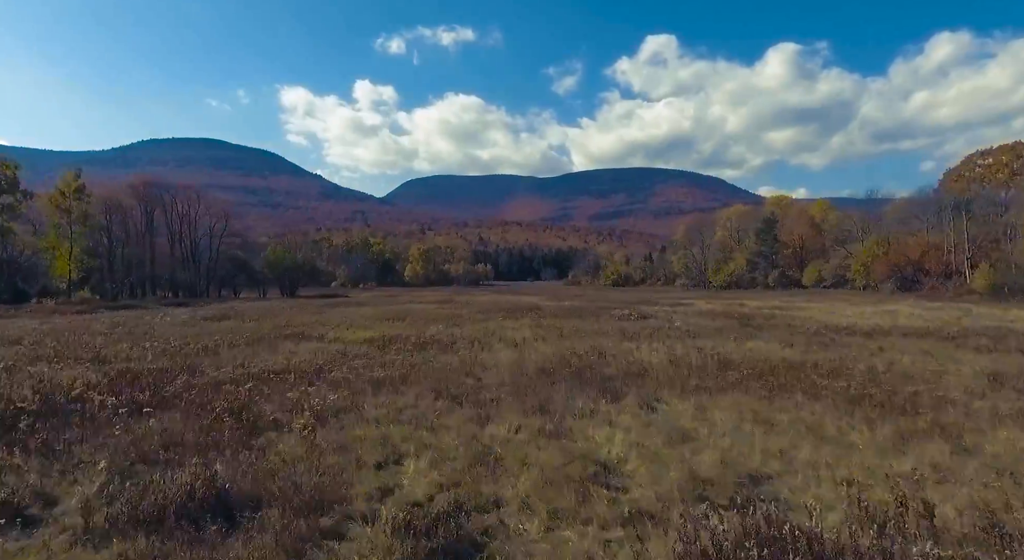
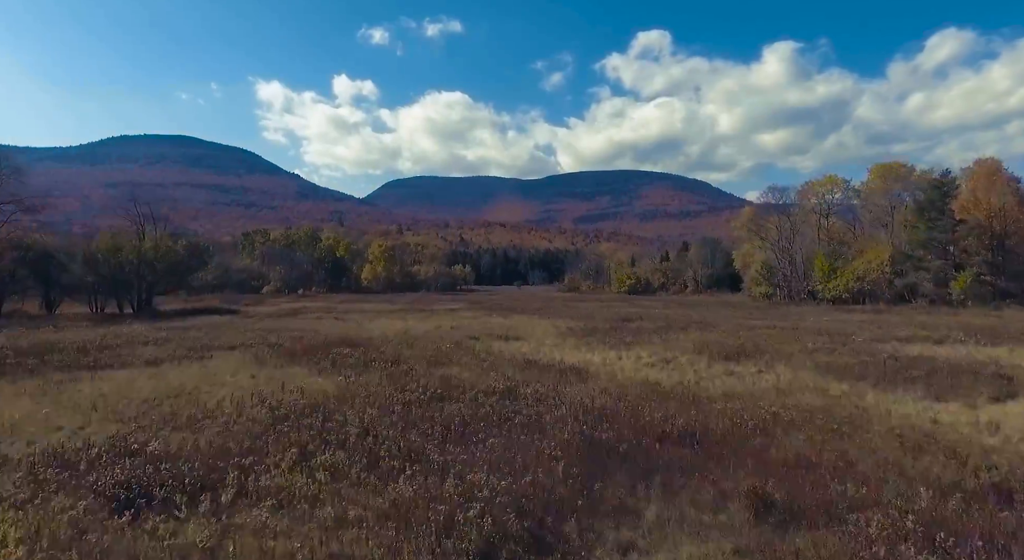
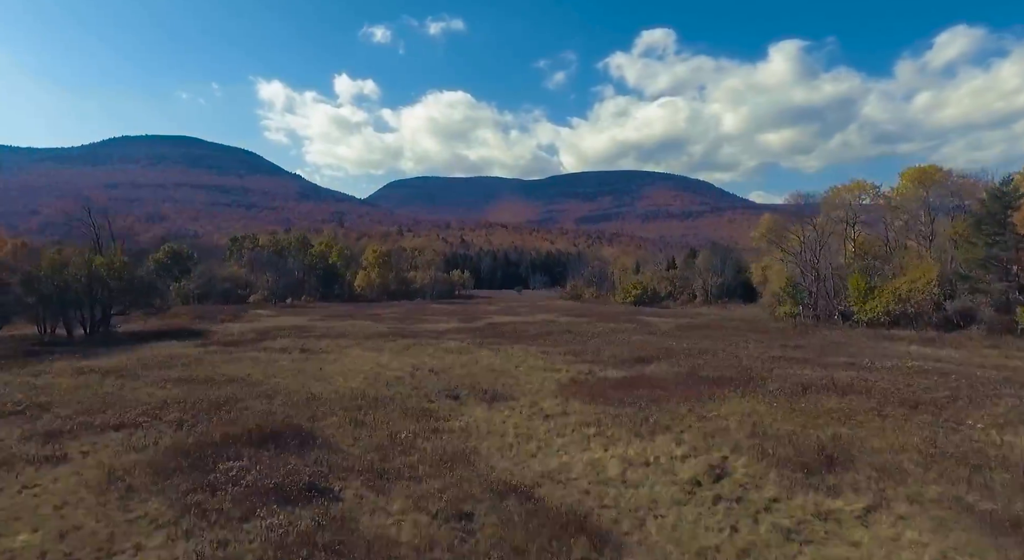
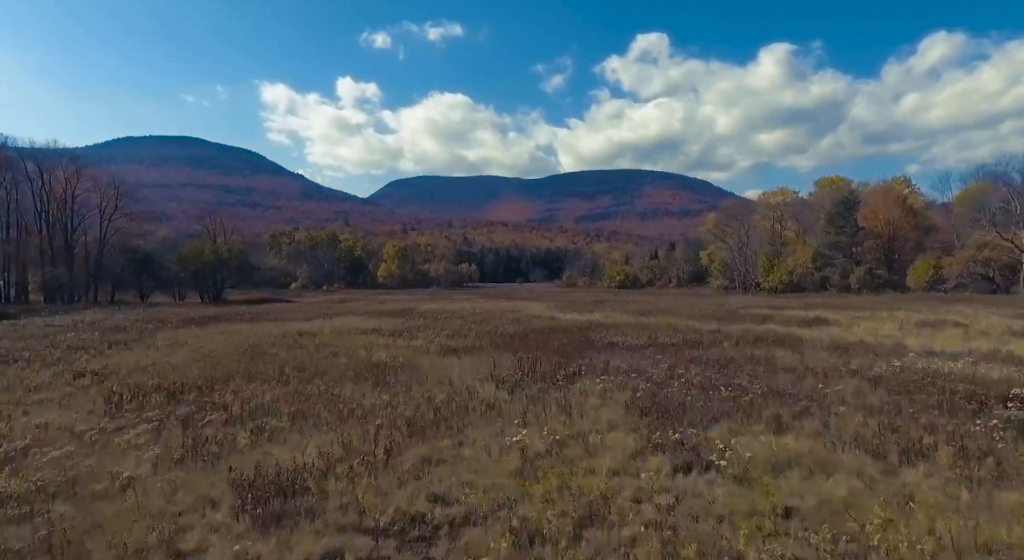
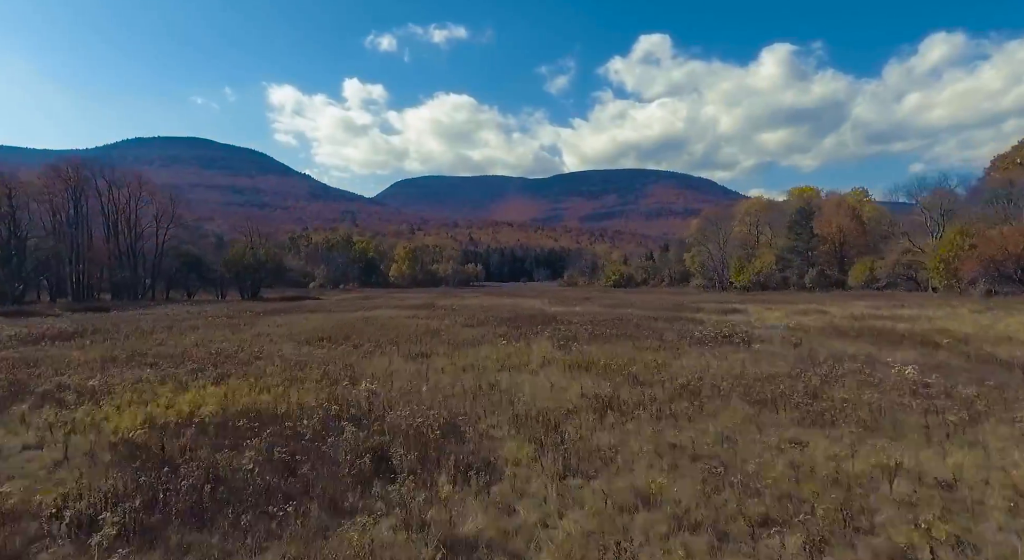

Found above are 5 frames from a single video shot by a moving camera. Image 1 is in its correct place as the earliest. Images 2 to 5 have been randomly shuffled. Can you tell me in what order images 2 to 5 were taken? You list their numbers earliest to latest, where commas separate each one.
5, 4, 2, 3
